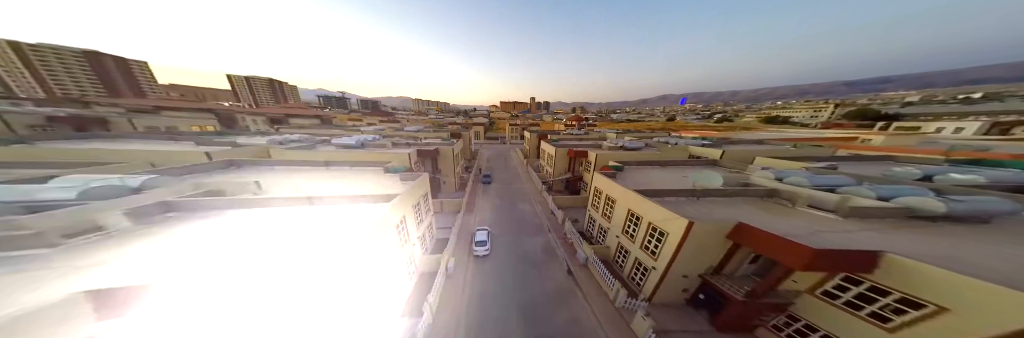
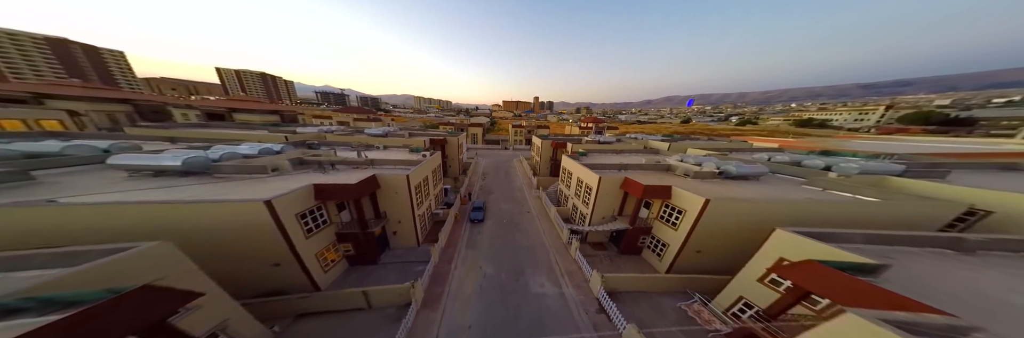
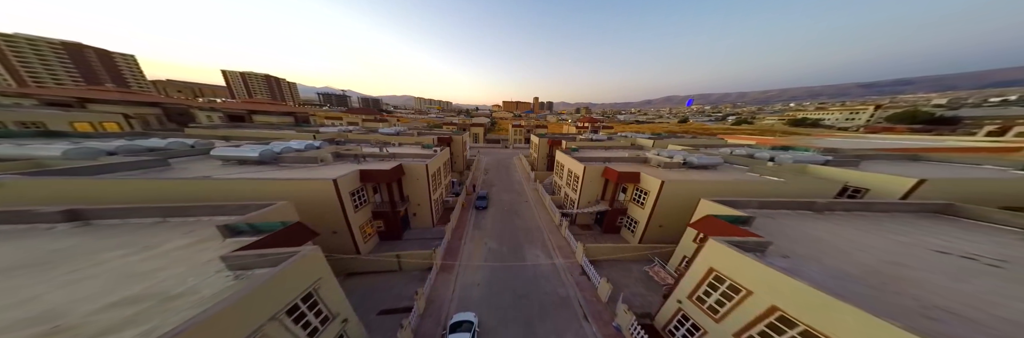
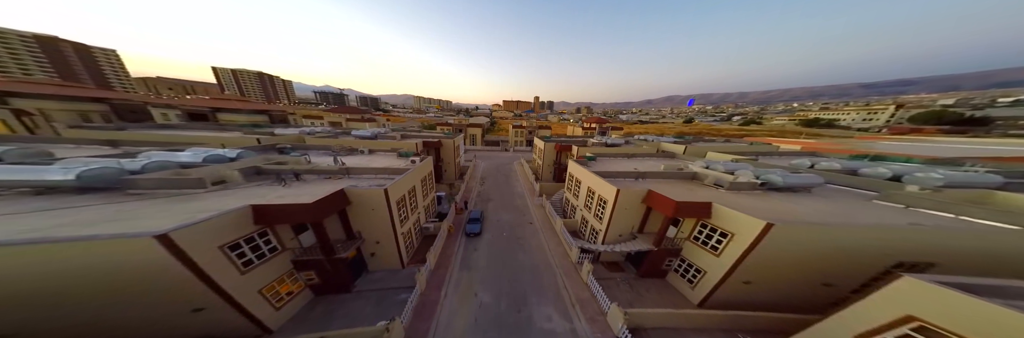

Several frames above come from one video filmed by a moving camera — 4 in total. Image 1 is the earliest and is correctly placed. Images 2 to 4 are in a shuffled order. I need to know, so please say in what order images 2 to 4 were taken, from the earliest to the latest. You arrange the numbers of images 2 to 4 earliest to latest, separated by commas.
3, 2, 4
